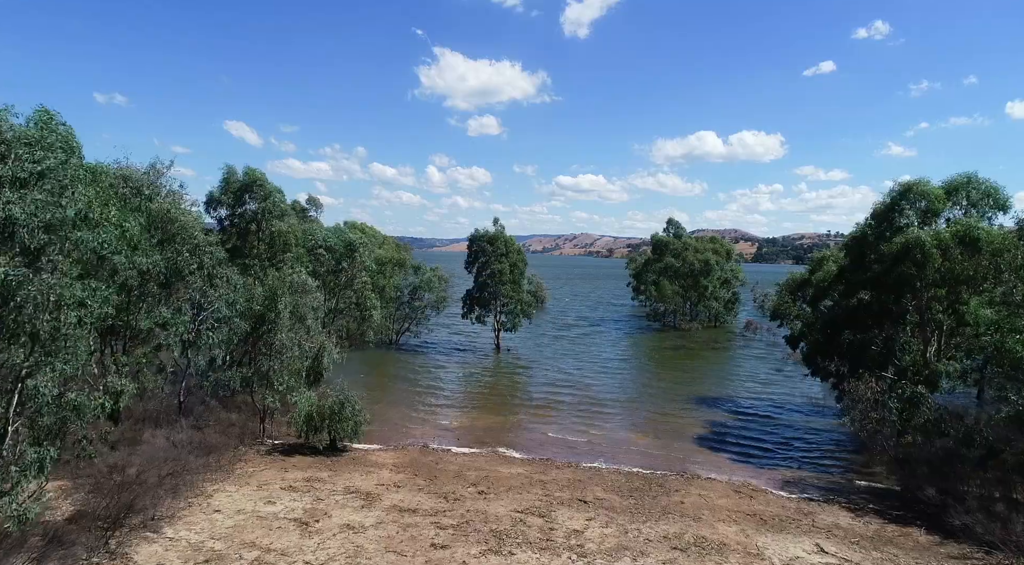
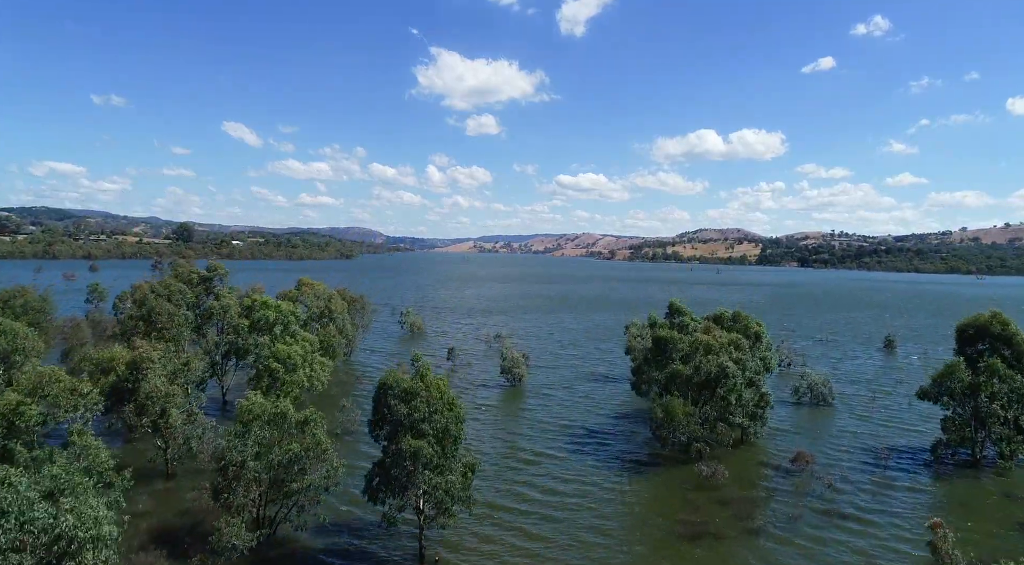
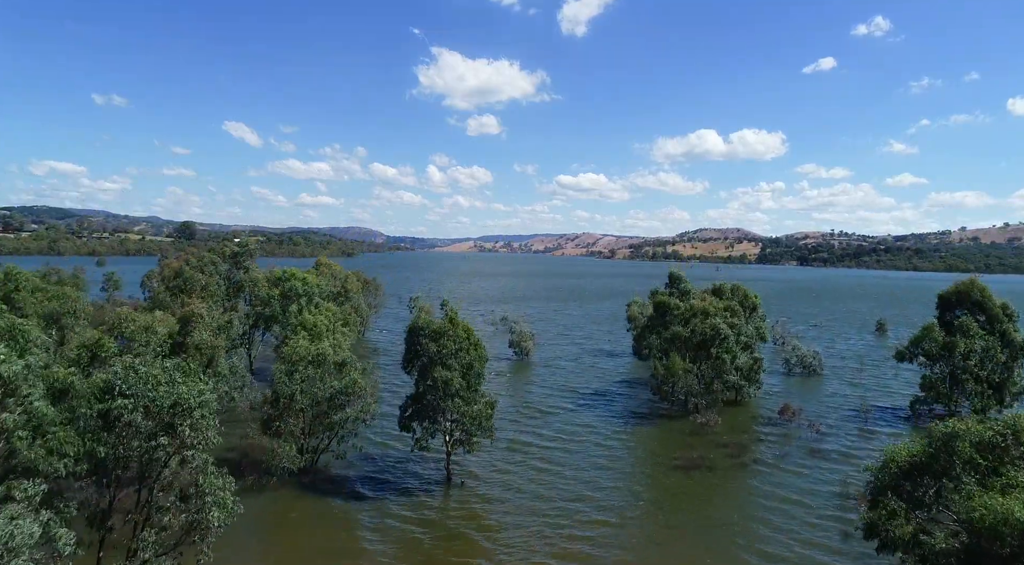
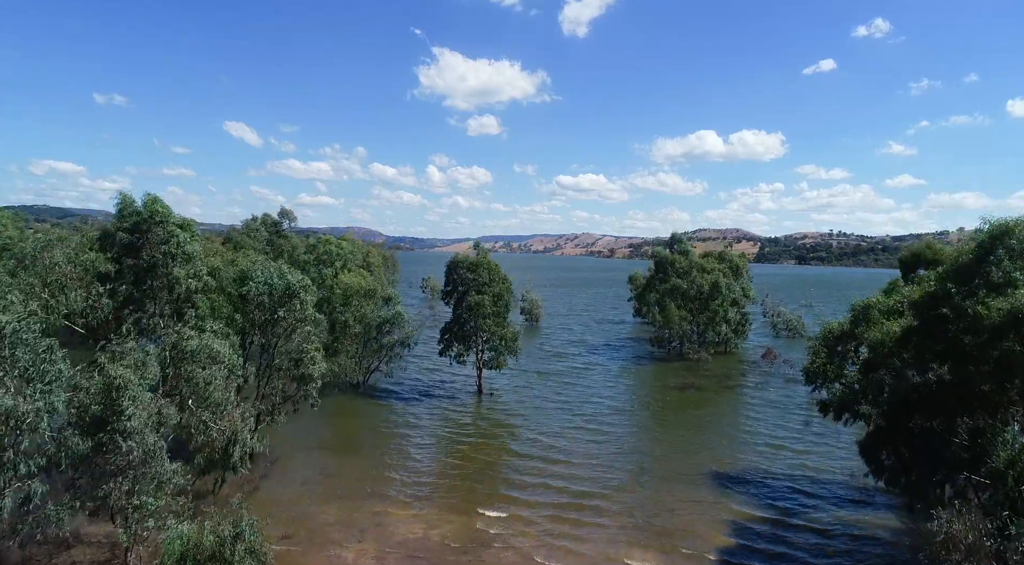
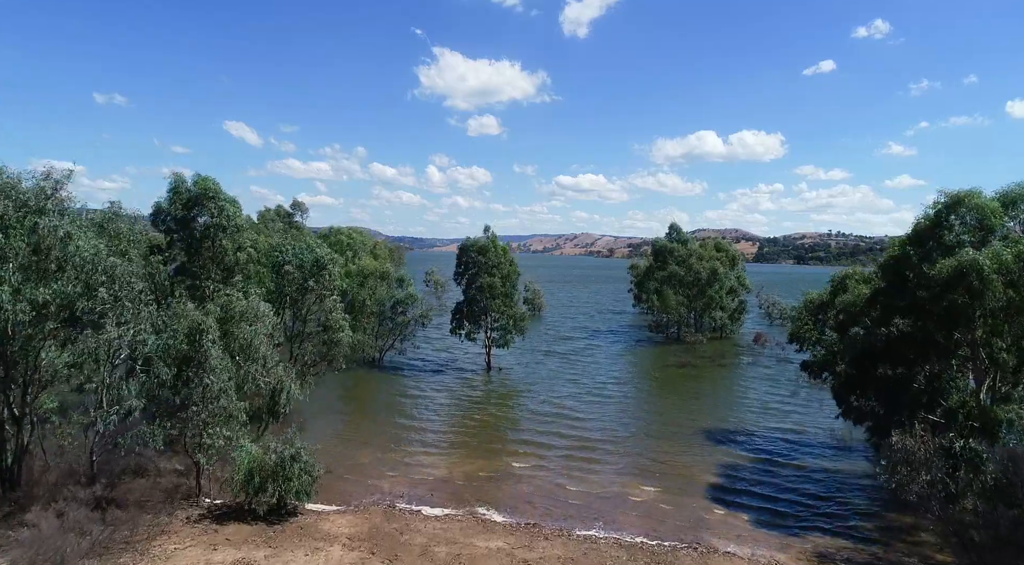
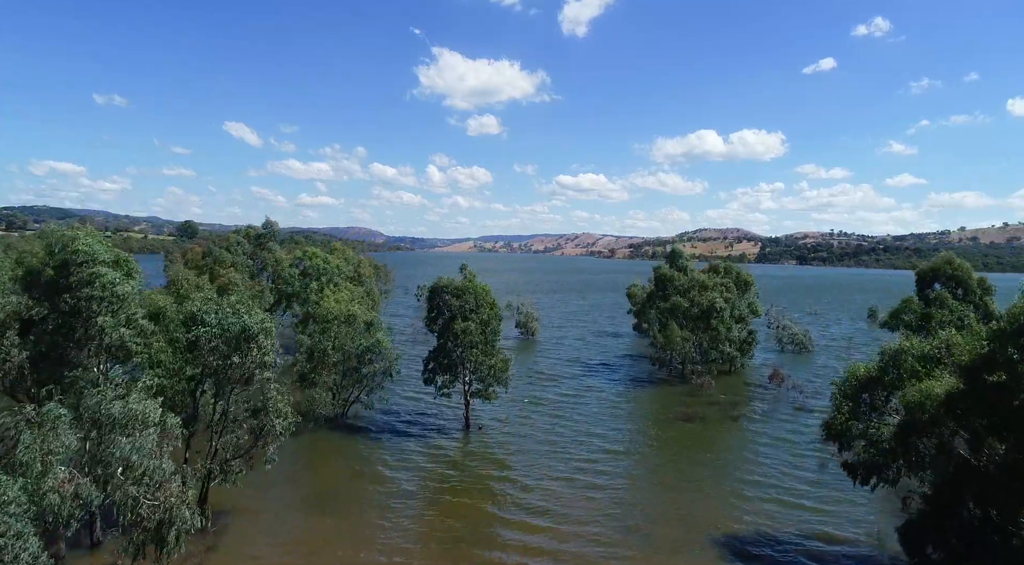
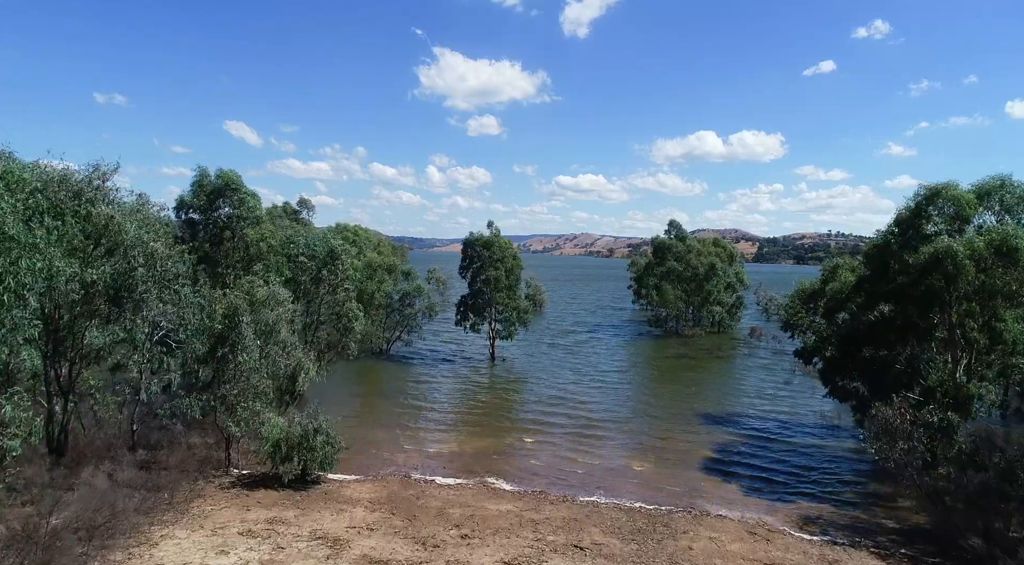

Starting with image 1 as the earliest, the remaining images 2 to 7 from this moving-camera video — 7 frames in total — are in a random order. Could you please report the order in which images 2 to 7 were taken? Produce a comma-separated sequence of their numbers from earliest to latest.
7, 5, 4, 6, 3, 2
